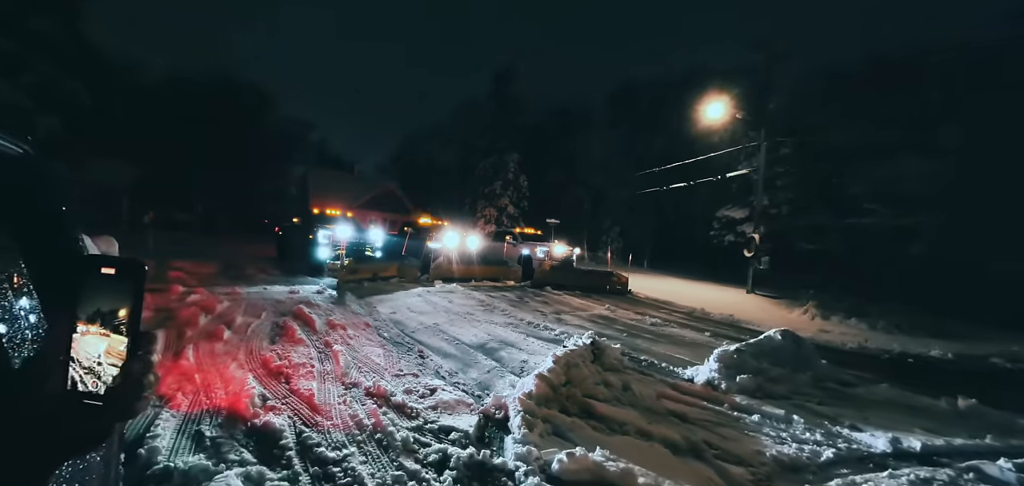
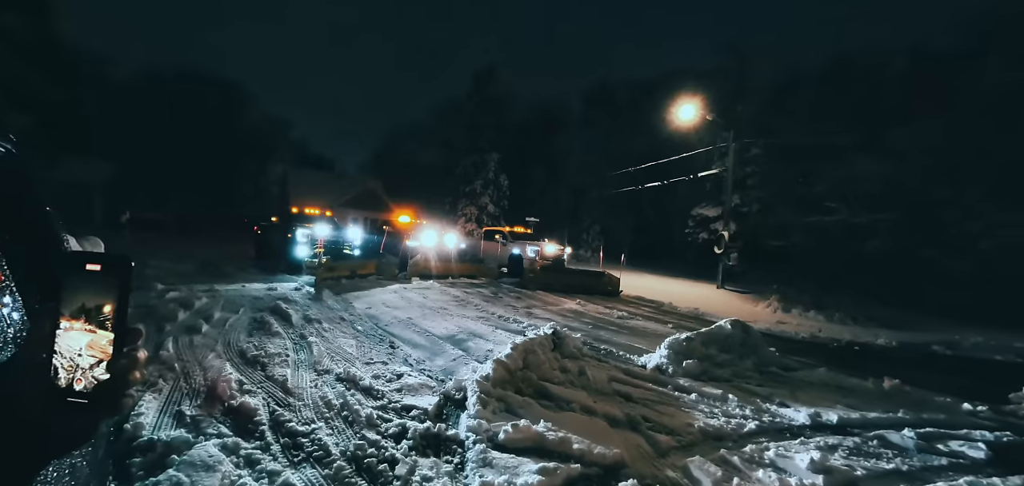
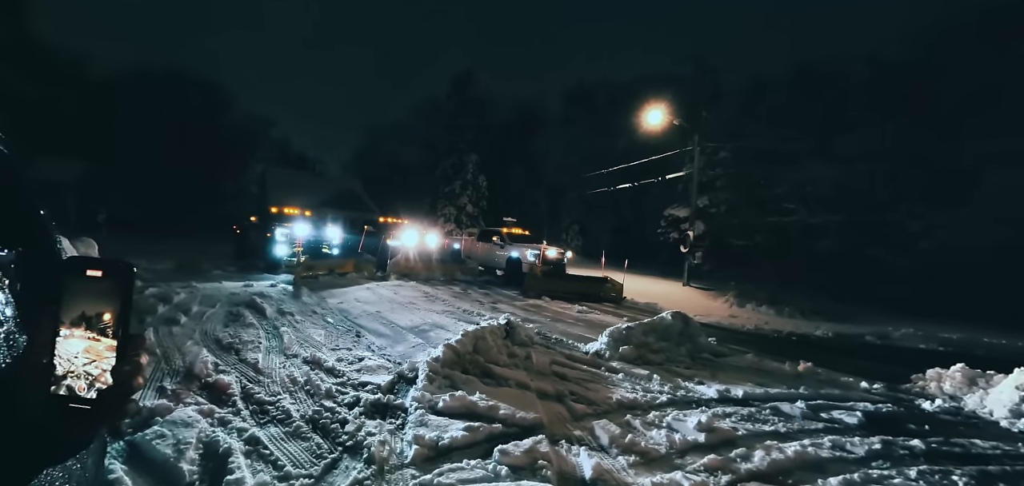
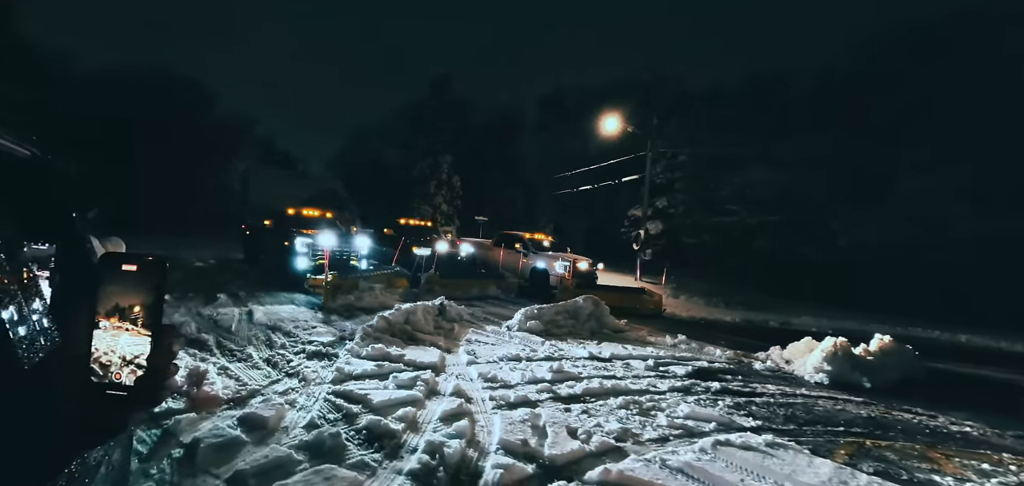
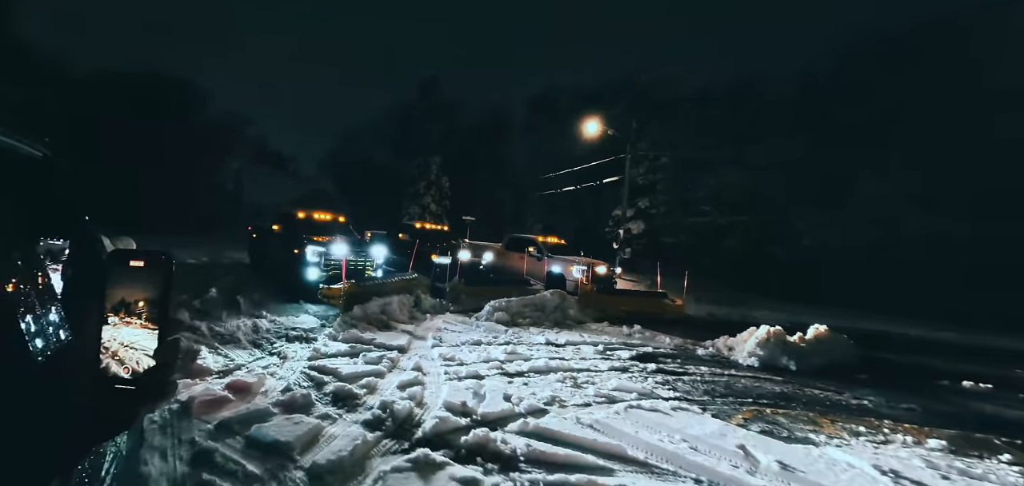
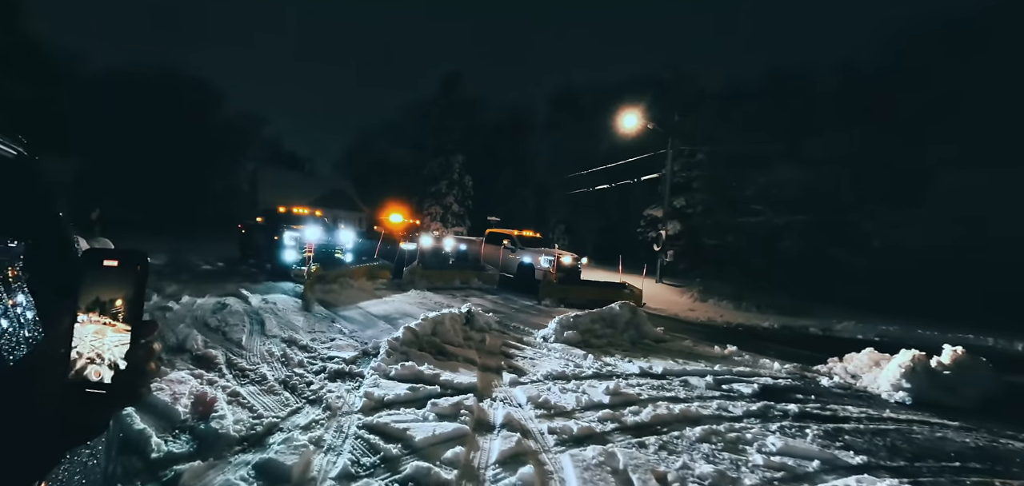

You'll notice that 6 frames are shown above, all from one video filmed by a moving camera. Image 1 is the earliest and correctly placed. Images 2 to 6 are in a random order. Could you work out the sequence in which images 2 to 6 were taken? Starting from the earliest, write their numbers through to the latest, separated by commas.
2, 3, 6, 4, 5
